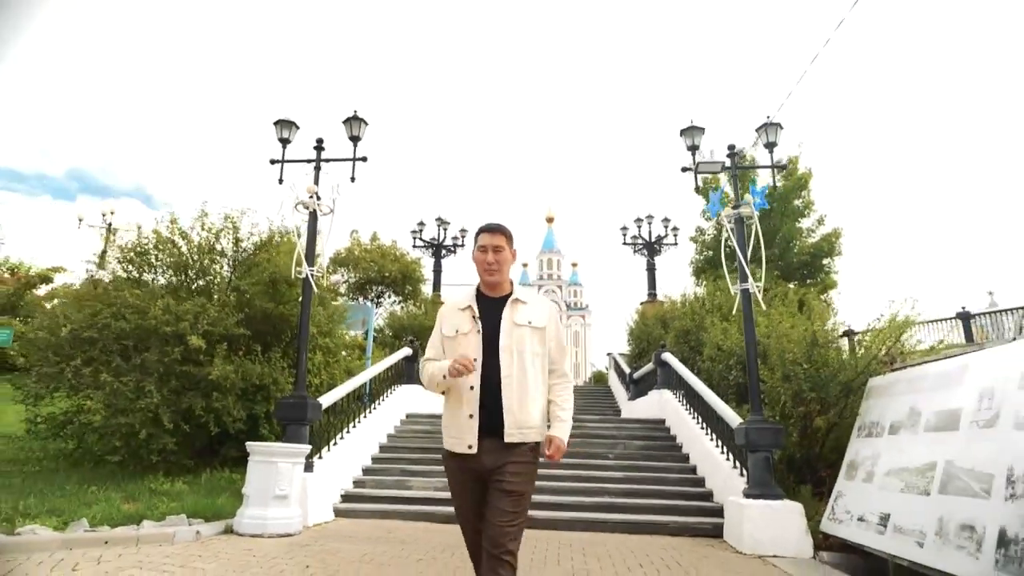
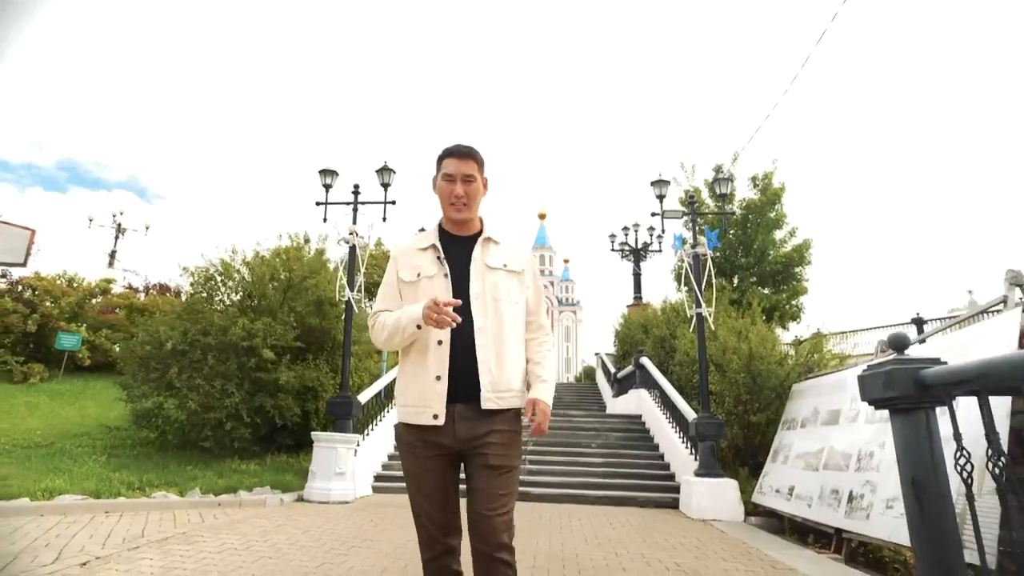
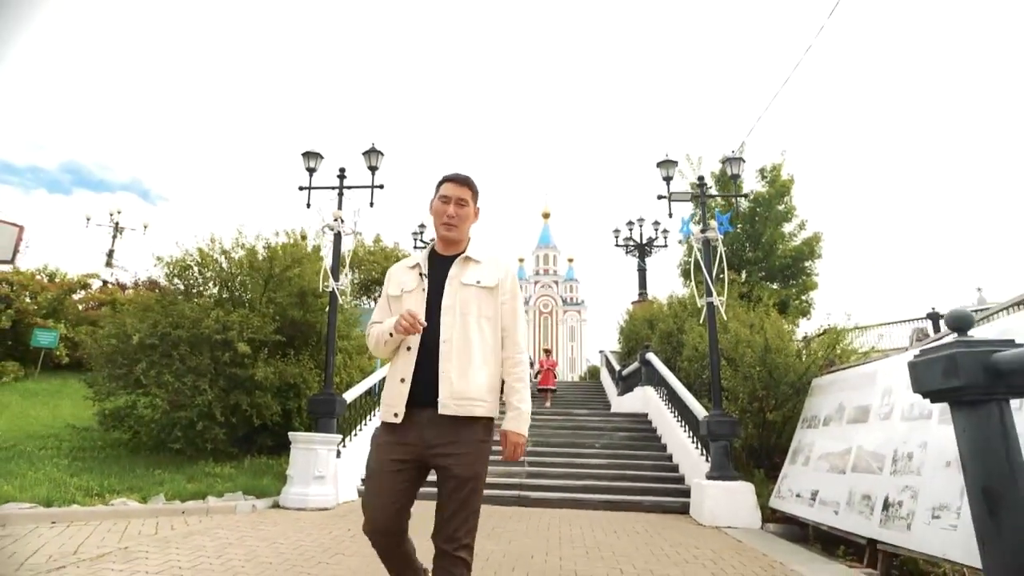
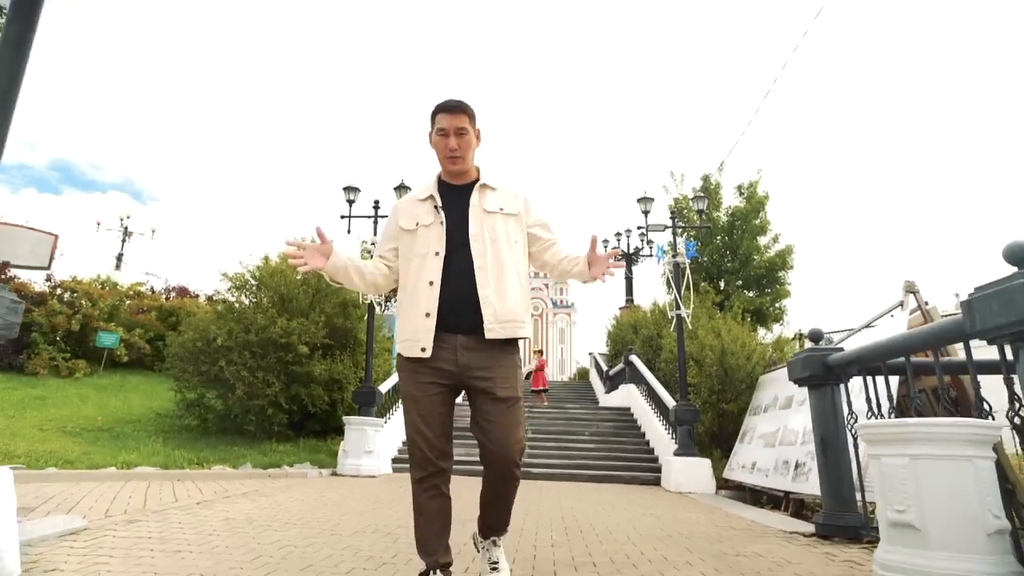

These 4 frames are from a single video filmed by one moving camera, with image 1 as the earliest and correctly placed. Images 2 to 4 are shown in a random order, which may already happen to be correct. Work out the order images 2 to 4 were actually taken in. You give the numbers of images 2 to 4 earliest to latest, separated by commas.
3, 2, 4
